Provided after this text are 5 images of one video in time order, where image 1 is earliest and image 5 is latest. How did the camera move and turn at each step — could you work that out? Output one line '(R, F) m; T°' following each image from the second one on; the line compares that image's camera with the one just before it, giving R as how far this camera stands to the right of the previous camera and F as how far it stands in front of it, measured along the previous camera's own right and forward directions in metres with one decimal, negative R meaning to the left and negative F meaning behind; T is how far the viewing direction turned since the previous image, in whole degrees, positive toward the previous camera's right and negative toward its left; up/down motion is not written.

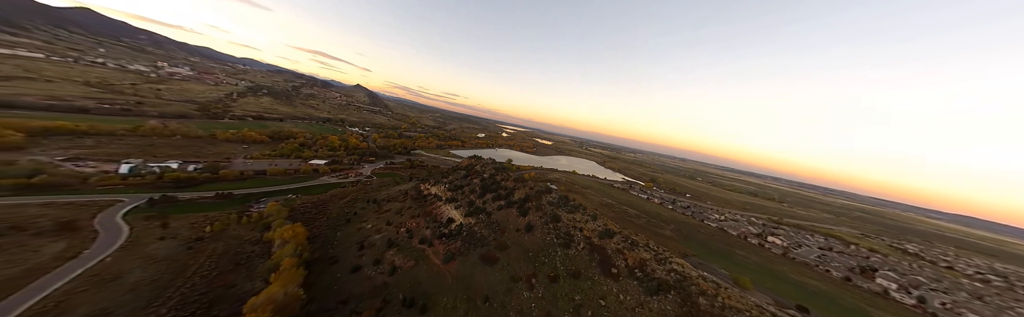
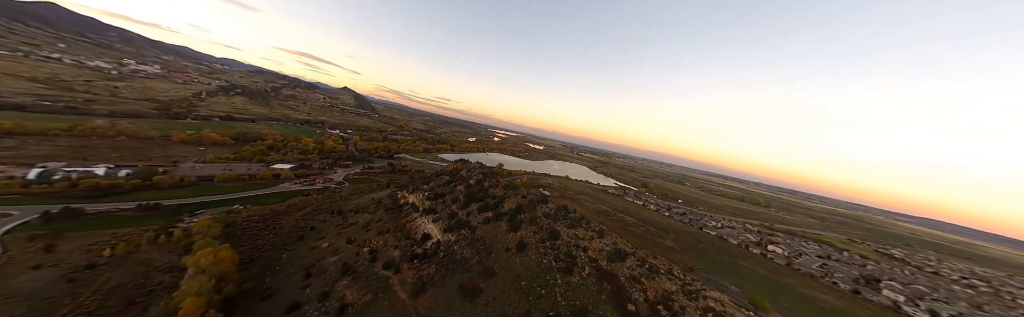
(+0.3, +3.2) m; +2°
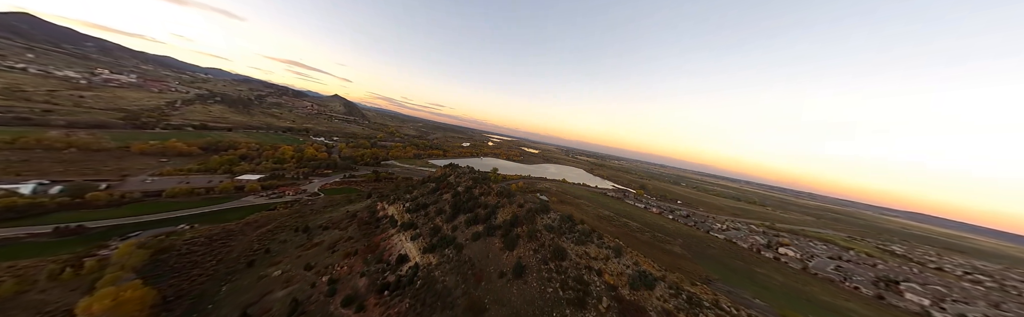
(+0.2, +2.8) m; +1°
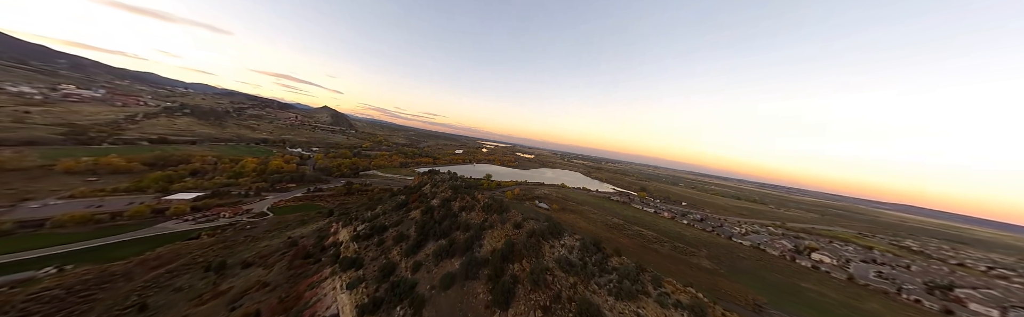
(+0.2, +4.9) m; +1°
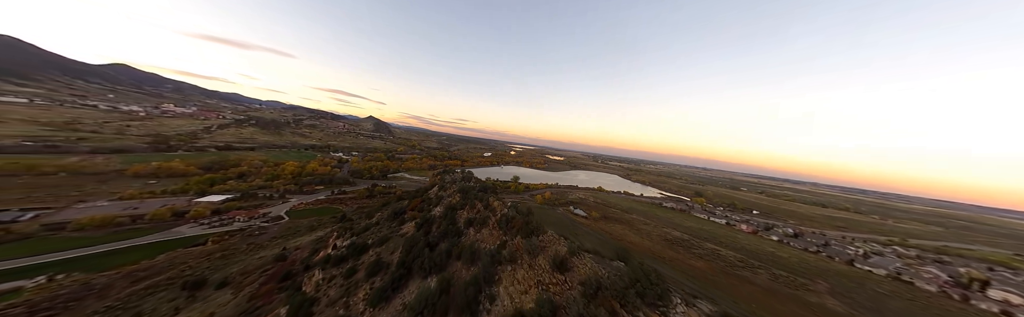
(-1.1, +4.7) m; -7°
